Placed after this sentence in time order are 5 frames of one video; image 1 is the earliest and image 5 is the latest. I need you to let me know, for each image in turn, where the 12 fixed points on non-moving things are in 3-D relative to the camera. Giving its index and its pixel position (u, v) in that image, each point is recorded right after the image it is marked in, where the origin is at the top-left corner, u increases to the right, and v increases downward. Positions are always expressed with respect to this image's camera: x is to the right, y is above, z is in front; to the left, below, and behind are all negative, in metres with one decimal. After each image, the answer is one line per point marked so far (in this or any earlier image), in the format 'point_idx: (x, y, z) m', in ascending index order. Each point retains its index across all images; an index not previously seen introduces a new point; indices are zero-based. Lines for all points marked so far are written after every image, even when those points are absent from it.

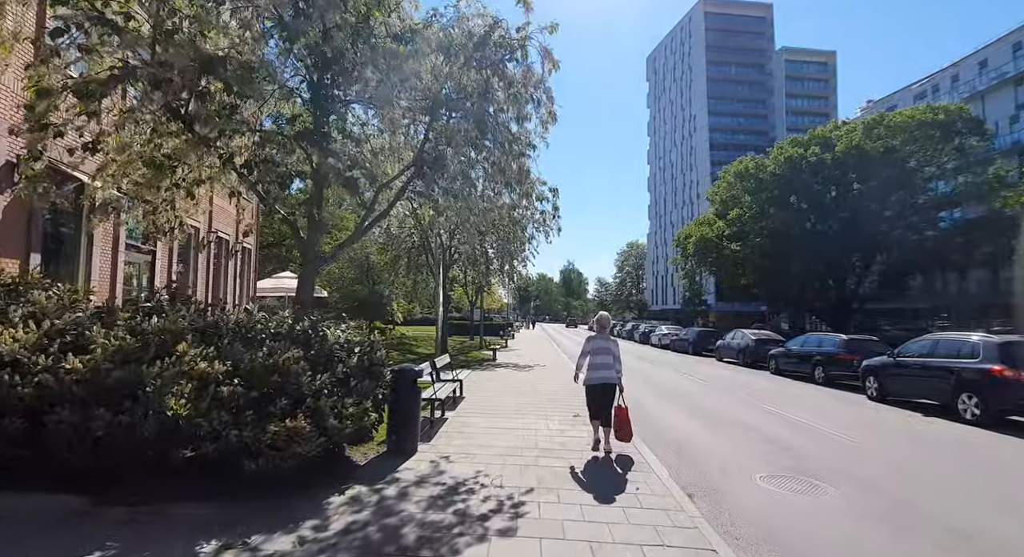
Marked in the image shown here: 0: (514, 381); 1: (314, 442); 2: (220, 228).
0: (-0.2, -3.2, +15.4) m
1: (-1.8, -1.5, +4.4) m
2: (-10.9, +1.9, +18.0) m
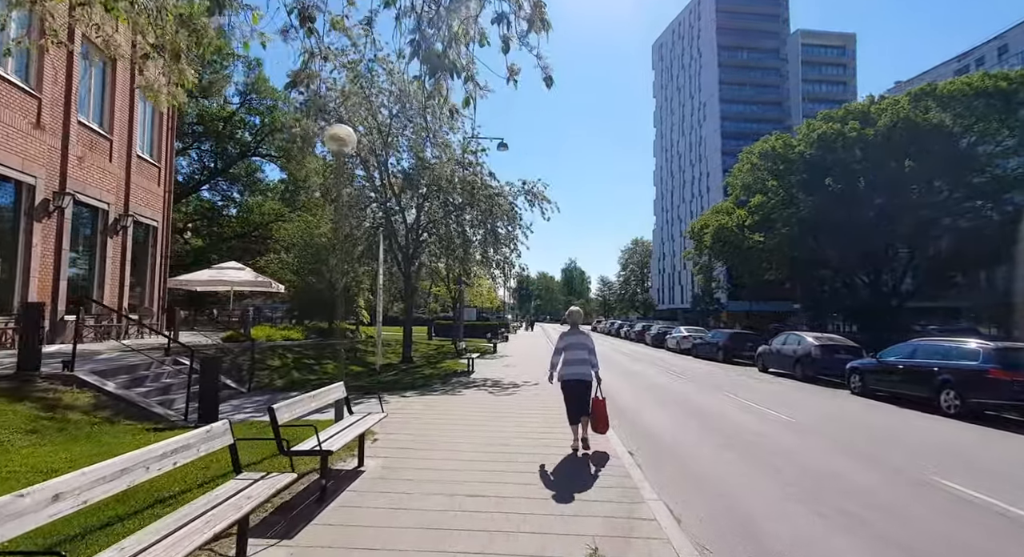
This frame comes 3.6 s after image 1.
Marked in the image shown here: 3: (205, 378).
0: (-0.7, -2.7, +10.2) m
1: (-2.4, -1.0, -0.8) m
2: (-11.5, +2.4, +12.8) m
3: (-4.7, -1.5, +7.4) m
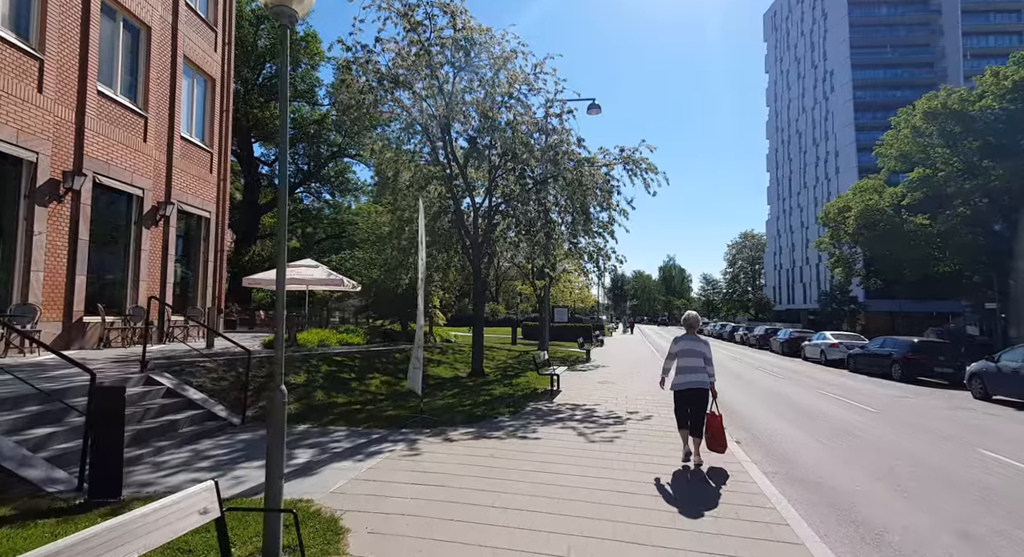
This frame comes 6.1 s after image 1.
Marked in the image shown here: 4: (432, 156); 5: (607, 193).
0: (+0.6, -2.5, +6.5) m
1: (-3.1, -0.8, -4.0) m
2: (-9.5, +2.5, +11.1) m
3: (-3.8, -1.3, +4.5) m
4: (-2.4, +3.7, +15.0) m
5: (+2.9, +2.6, +15.0) m
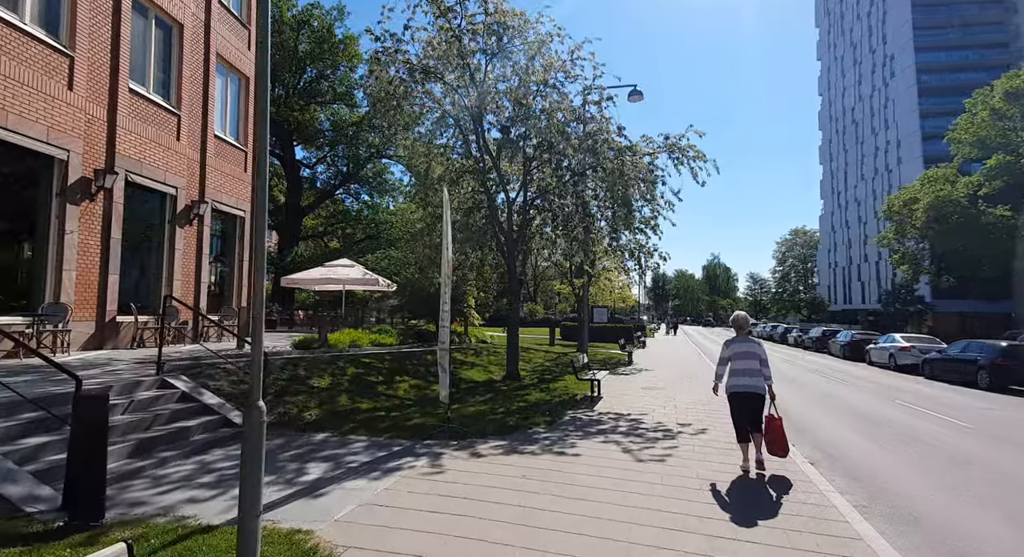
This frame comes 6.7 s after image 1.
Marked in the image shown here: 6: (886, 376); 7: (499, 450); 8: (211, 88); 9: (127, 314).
0: (+1.0, -2.4, +5.6) m
1: (-3.5, -0.8, -4.5) m
2: (-8.7, +2.5, +11.1) m
3: (-3.5, -1.3, +4.0) m
4: (-1.4, +3.8, +14.4) m
5: (+4.0, +2.7, +14.0) m
6: (+14.7, -3.8, +19.2) m
7: (-0.2, -2.3, +6.6) m
8: (-8.5, +5.4, +13.9) m
9: (-8.9, -0.8, +11.3) m
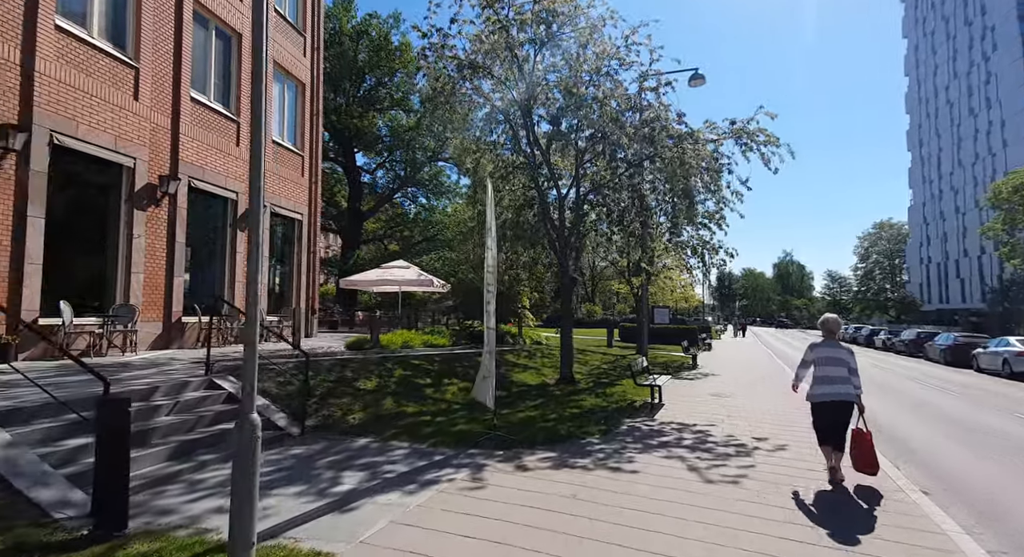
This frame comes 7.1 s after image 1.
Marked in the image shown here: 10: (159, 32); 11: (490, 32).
0: (+1.5, -2.4, +4.9) m
1: (-4.2, -0.7, -4.6) m
2: (-7.5, +2.5, +11.5) m
3: (-3.2, -1.3, +3.9) m
4: (+0.1, +3.8, +13.9) m
5: (+5.4, +2.8, +12.9) m
6: (+16.7, -3.7, +16.9) m
7: (+0.5, -2.3, +6.0) m
8: (-7.1, +5.3, +14.3) m
9: (-7.7, -0.9, +11.8) m
10: (-7.7, +5.4, +10.7) m
11: (-0.6, +6.5, +12.9) m
